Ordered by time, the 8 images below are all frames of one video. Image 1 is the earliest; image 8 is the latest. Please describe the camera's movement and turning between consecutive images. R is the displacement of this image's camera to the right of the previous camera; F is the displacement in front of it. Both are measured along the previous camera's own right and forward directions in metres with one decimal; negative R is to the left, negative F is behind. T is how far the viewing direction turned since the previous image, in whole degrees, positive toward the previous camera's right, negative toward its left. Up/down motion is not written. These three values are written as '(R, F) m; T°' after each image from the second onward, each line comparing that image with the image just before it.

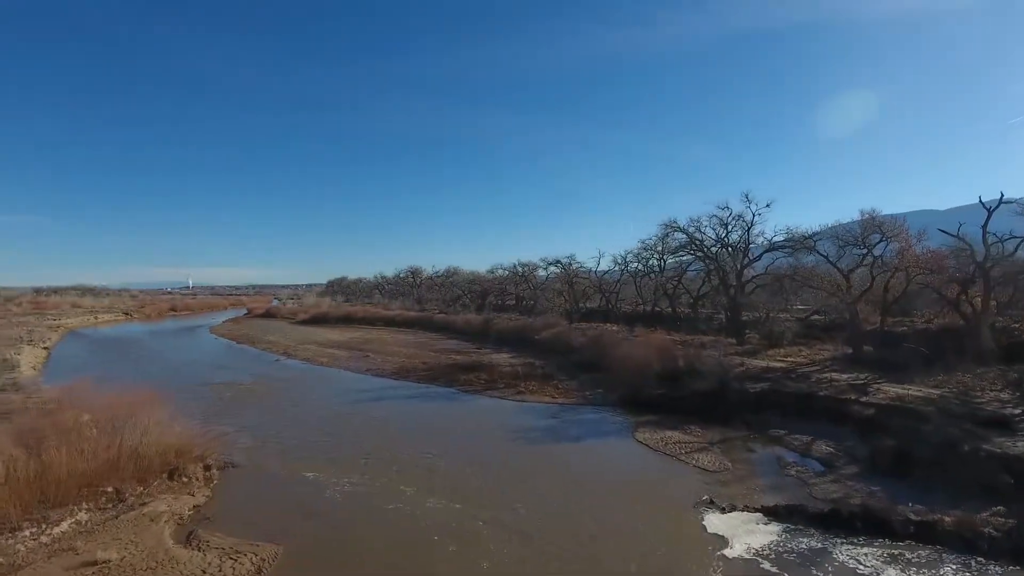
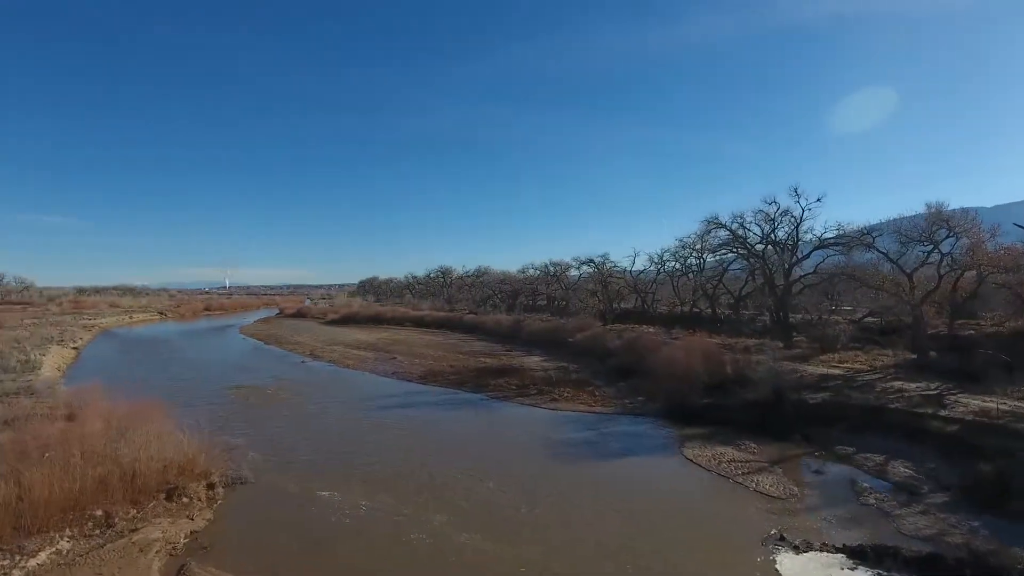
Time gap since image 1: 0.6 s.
(-0.1, +1.3) m; -3°
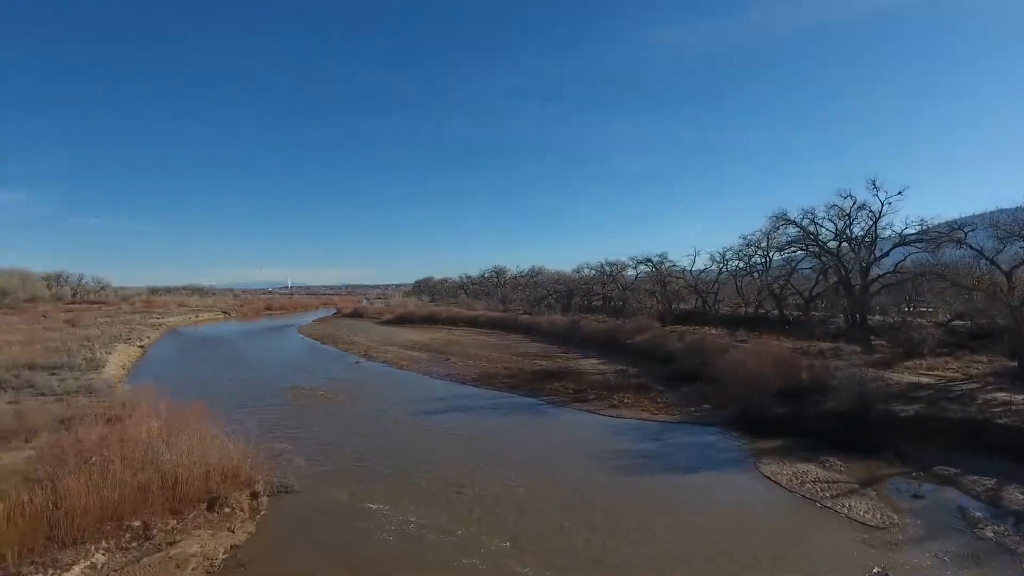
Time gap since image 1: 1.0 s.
(-0.2, +1.0) m; -6°
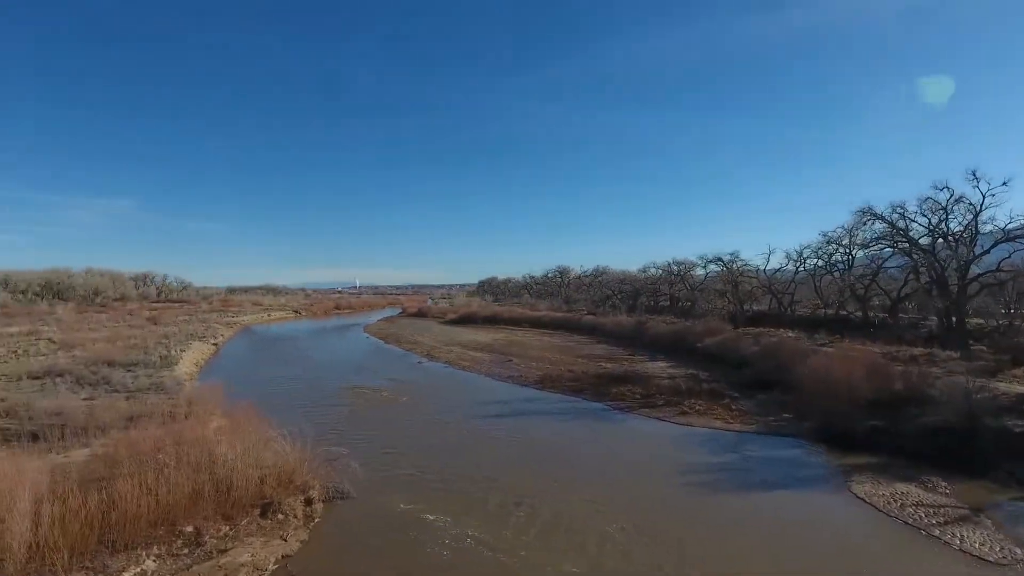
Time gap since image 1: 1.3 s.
(-0.2, +0.8) m; -6°
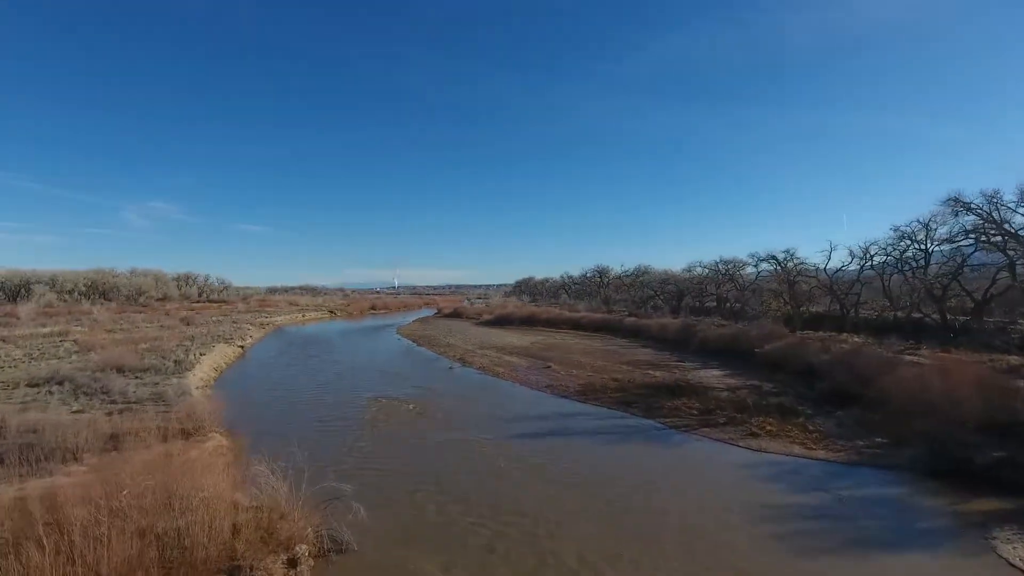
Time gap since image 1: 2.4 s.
(-0.1, +2.1) m; -4°
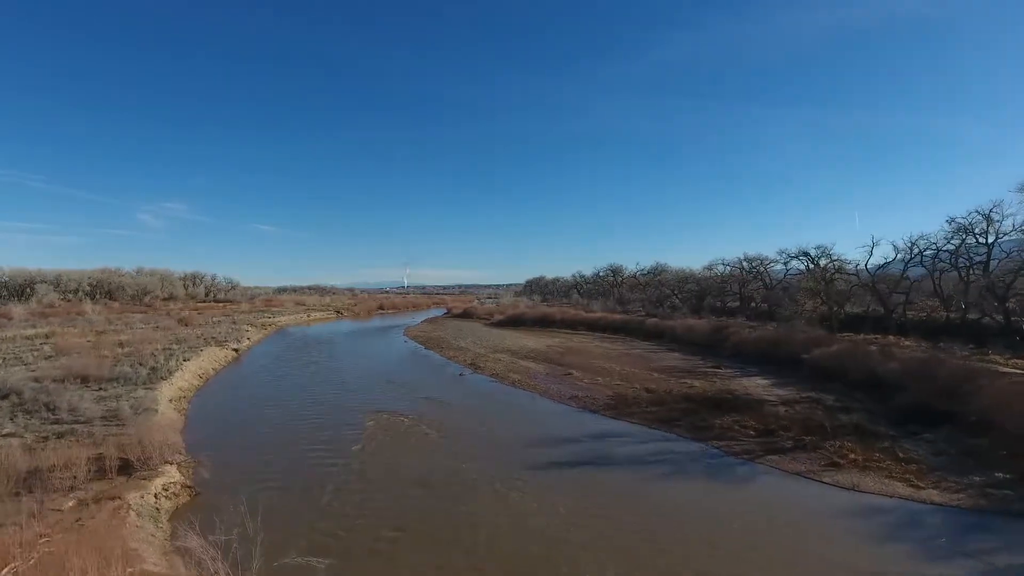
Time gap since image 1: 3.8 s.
(-0.3, +2.5) m; -1°
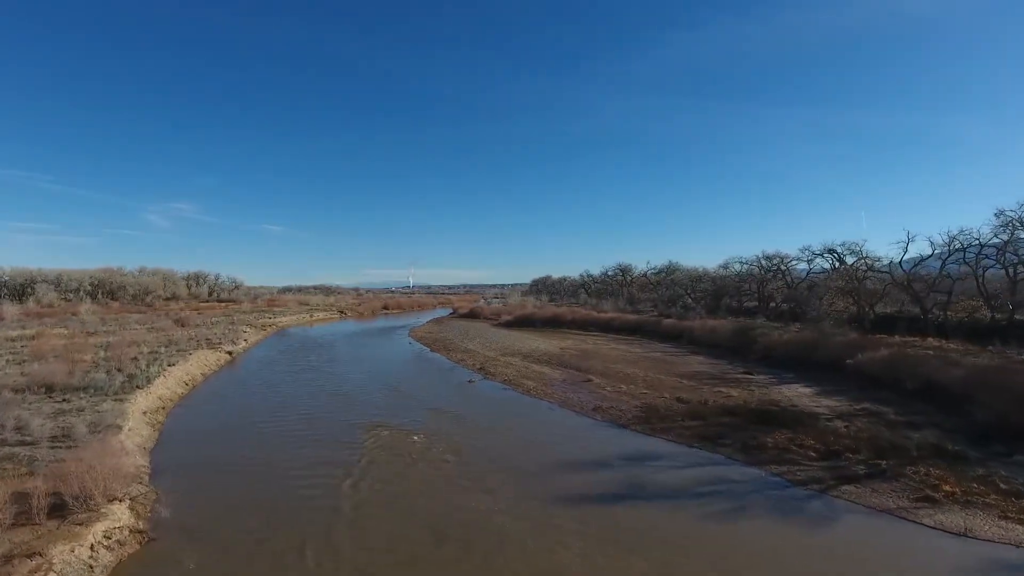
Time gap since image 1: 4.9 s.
(-0.4, +1.8) m; -1°
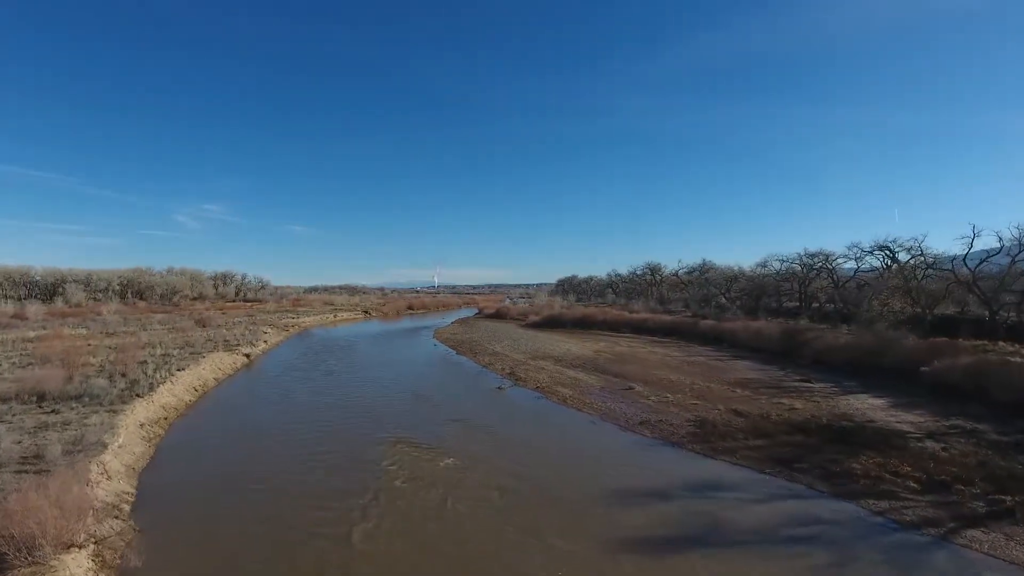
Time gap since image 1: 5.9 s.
(-0.3, +1.7) m; -3°
